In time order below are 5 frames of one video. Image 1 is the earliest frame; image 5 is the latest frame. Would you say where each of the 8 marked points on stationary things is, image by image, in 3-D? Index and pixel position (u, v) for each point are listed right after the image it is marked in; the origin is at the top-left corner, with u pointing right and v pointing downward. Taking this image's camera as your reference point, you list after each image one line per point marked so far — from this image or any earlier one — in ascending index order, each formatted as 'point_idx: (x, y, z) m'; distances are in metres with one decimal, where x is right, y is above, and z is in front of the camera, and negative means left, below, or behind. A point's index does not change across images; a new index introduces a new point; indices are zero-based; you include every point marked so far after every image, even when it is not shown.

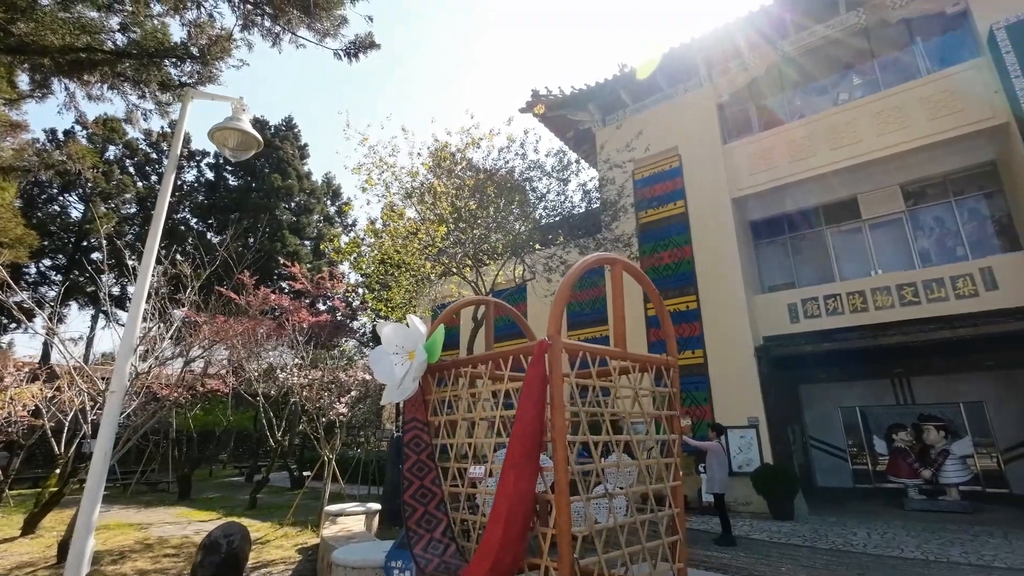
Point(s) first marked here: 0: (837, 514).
0: (+5.6, -3.9, +8.3) m
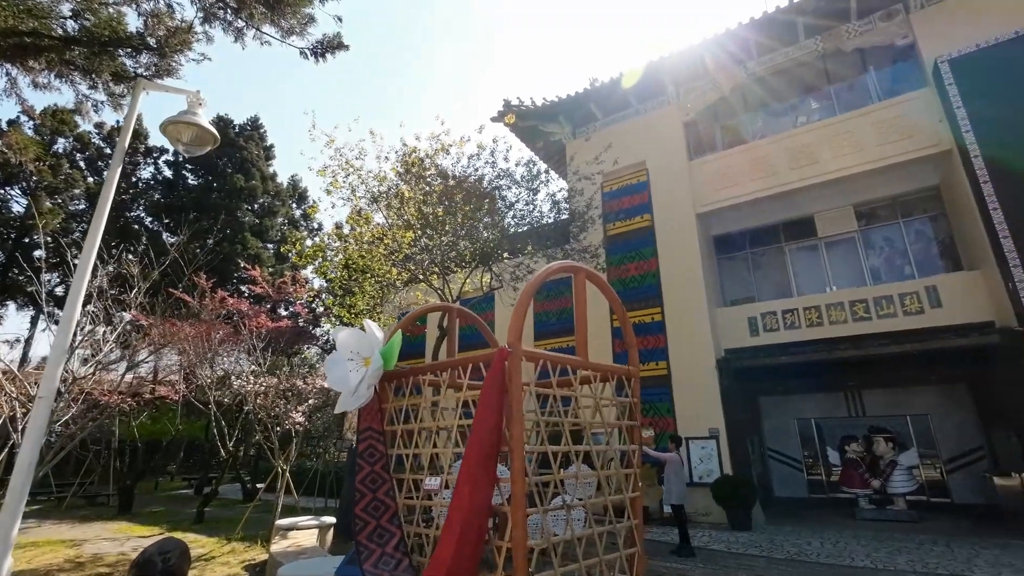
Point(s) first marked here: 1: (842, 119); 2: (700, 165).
0: (+4.9, -4.1, +8.5) m
1: (+6.3, +3.2, +9.2) m
2: (+4.0, +2.6, +10.5) m
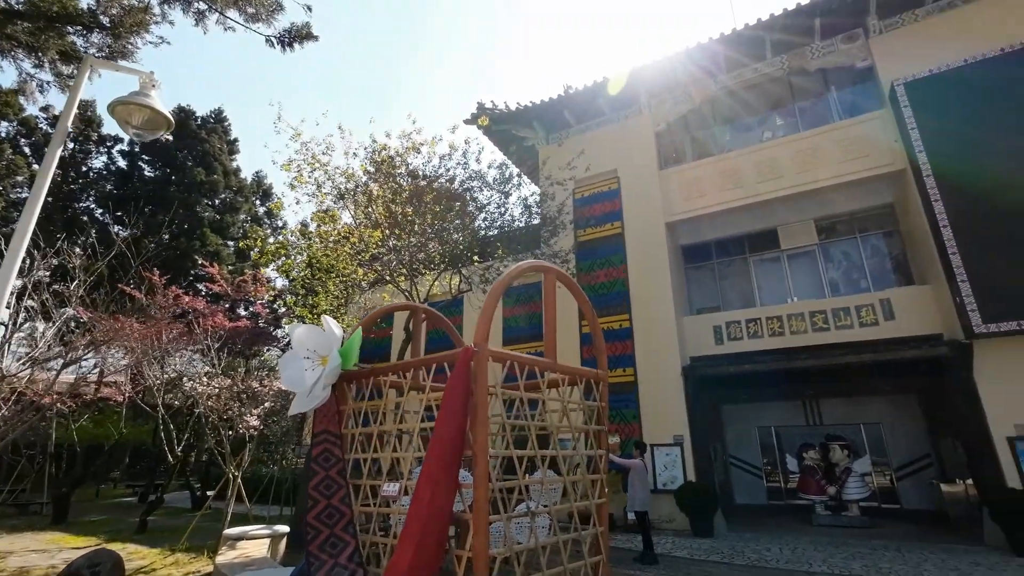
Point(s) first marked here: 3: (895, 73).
0: (+4.3, -4.3, +8.7) m
1: (+5.7, +3.0, +9.5) m
2: (+3.4, +2.4, +10.6) m
3: (+7.0, +3.9, +8.9) m
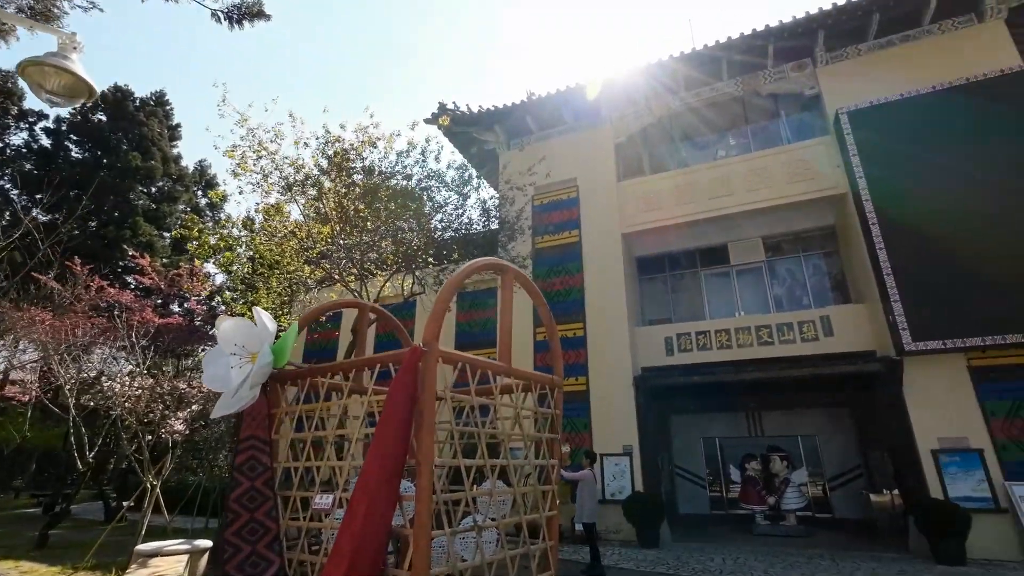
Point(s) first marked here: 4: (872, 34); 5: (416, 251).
0: (+3.3, -4.5, +8.8) m
1: (+5.0, +2.7, +9.9) m
2: (+2.5, +2.2, +10.8) m
3: (+6.3, +3.6, +9.4) m
4: (+6.8, +4.8, +9.3) m
5: (-1.7, +0.7, +8.5) m
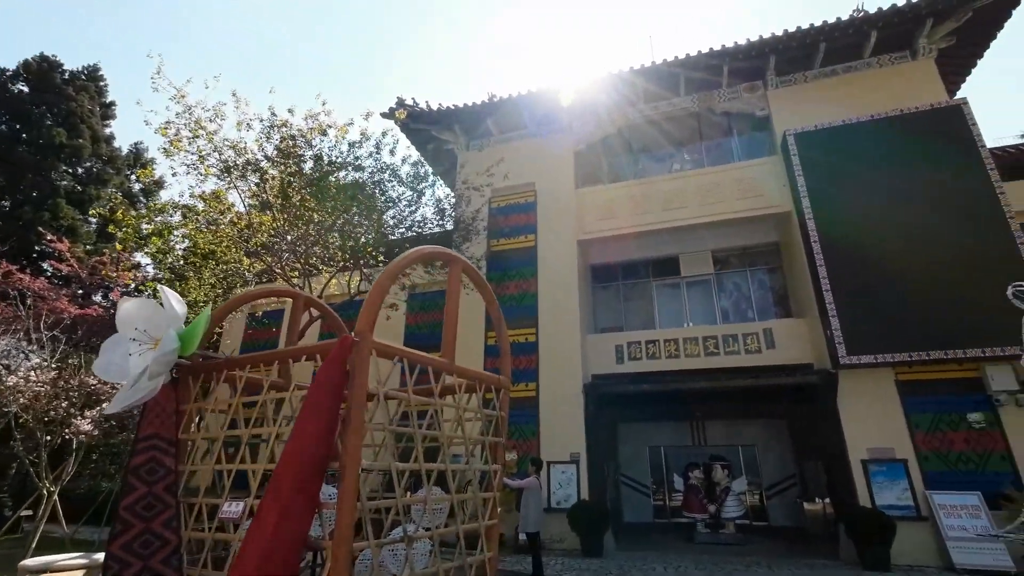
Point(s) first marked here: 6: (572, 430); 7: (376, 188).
0: (+2.3, -4.7, +8.8) m
1: (+4.1, +2.4, +10.2) m
2: (+1.6, +2.1, +10.8) m
3: (+5.5, +3.3, +9.8) m
4: (+6.1, +4.5, +9.8) m
5: (-2.5, +0.7, +8.2) m
6: (+1.1, -2.6, +9.0) m
7: (-2.3, +1.7, +8.3) m
